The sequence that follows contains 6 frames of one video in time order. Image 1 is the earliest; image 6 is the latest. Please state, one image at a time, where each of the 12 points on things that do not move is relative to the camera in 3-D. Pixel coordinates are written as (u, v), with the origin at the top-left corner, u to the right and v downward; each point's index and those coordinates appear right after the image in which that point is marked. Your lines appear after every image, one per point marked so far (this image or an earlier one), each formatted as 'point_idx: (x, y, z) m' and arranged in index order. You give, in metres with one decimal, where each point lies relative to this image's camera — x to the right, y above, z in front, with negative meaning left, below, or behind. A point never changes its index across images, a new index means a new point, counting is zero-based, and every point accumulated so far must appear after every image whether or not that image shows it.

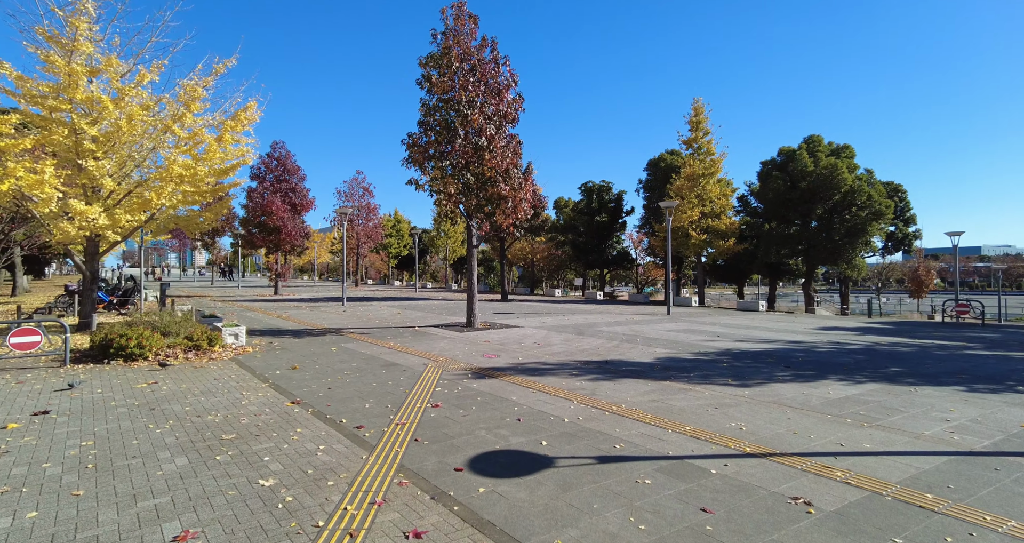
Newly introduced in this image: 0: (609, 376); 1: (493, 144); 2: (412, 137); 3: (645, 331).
0: (+1.5, -1.7, +8.4) m
1: (-0.5, +3.5, +14.7) m
2: (-2.8, +3.7, +15.0) m
3: (+3.5, -1.6, +14.2) m
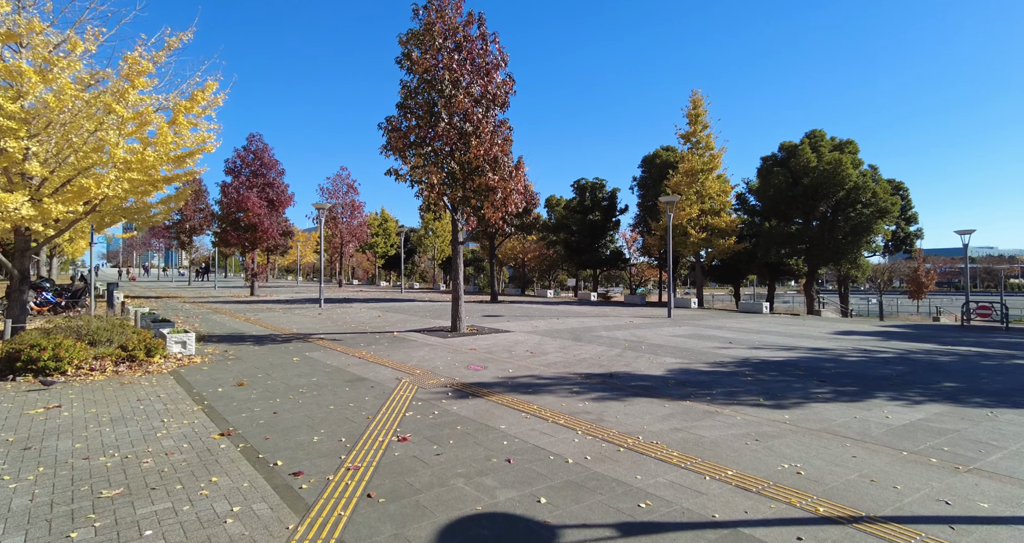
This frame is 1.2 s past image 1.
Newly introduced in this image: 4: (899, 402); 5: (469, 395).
0: (+1.4, -1.6, +7.1) m
1: (-0.8, +3.5, +13.3) m
2: (-3.1, +3.8, +13.6) m
3: (+3.2, -1.6, +12.8) m
4: (+4.6, -1.6, +6.5) m
5: (-0.6, -1.6, +7.1) m
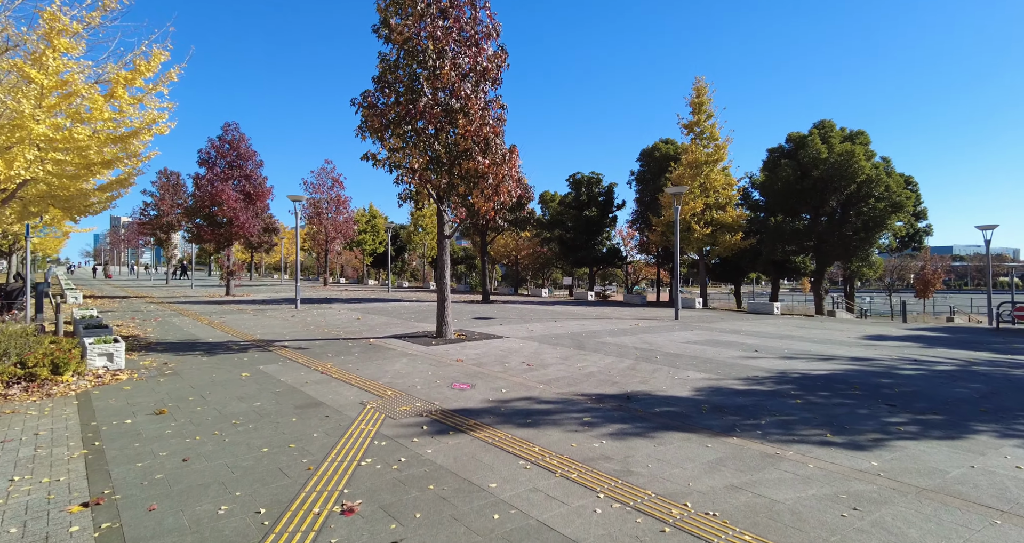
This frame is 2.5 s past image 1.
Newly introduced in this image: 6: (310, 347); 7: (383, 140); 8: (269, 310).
0: (+1.3, -1.6, +5.5) m
1: (-0.9, +3.6, +11.7) m
2: (-3.2, +3.8, +11.9) m
3: (+3.1, -1.5, +11.2) m
4: (+4.6, -1.5, +4.9) m
5: (-0.6, -1.6, +5.5) m
6: (-4.0, -1.5, +10.8) m
7: (-2.9, +2.9, +12.0) m
8: (-8.4, -1.3, +18.8) m
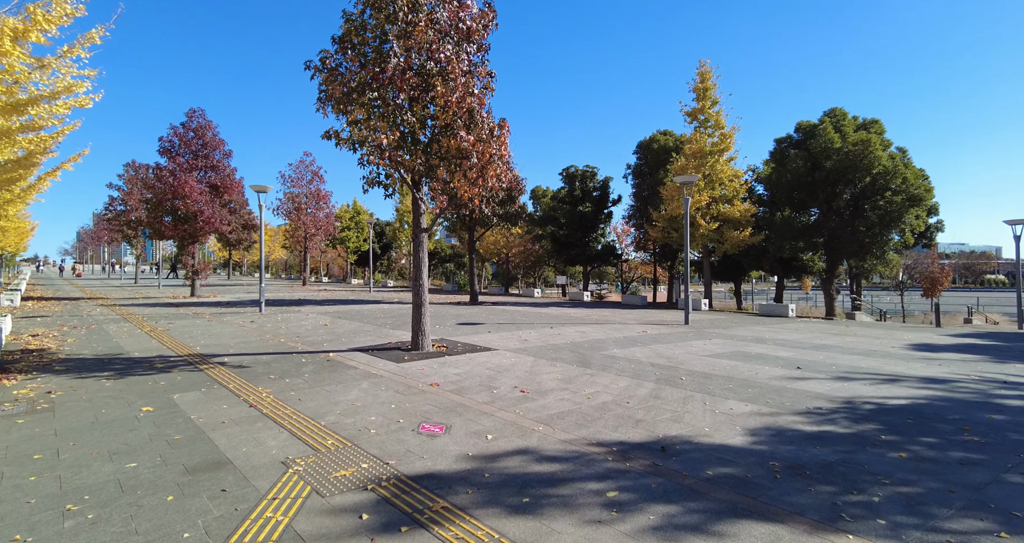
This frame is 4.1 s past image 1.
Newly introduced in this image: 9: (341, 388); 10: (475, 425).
0: (+1.2, -1.6, +3.5) m
1: (-1.1, +3.6, +9.7) m
2: (-3.4, +3.8, +9.8) m
3: (+2.9, -1.5, +9.3) m
4: (+4.5, -1.5, +3.0) m
5: (-0.7, -1.6, +3.5) m
6: (-4.2, -1.5, +8.8) m
7: (-3.0, +2.9, +9.9) m
8: (-8.7, -1.3, +16.7) m
9: (-2.3, -1.6, +7.4) m
10: (-0.4, -1.6, +5.7) m
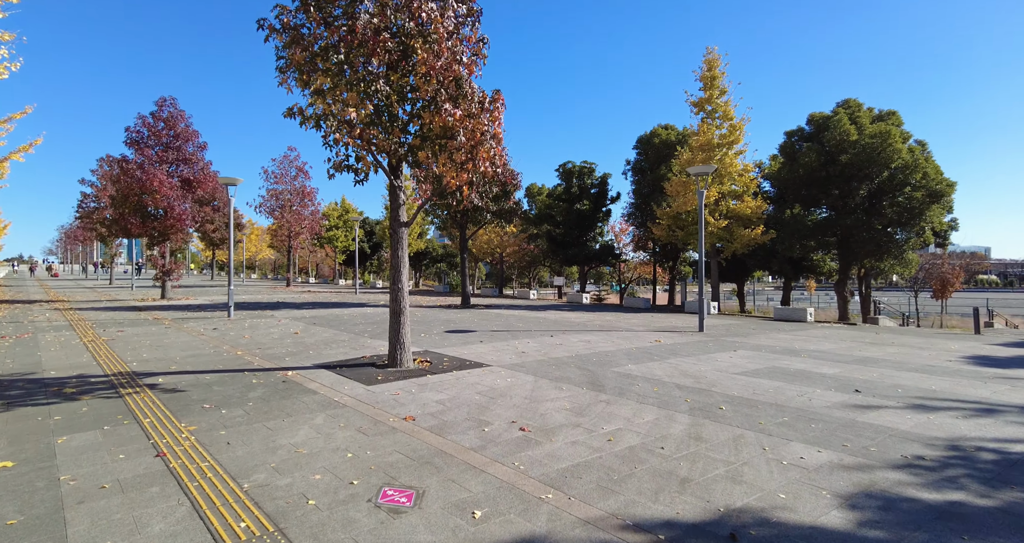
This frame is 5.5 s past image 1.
0: (+1.2, -1.6, +1.9) m
1: (-1.2, +3.5, +8.0) m
2: (-3.5, +3.8, +8.2) m
3: (+2.8, -1.5, +7.7) m
4: (+4.5, -1.6, +1.5) m
5: (-0.7, -1.6, +1.9) m
6: (-4.3, -1.5, +7.1) m
7: (-3.1, +2.9, +8.3) m
8: (-8.8, -1.4, +15.0) m
9: (-2.4, -1.6, +5.8) m
10: (-0.4, -1.6, +4.1) m
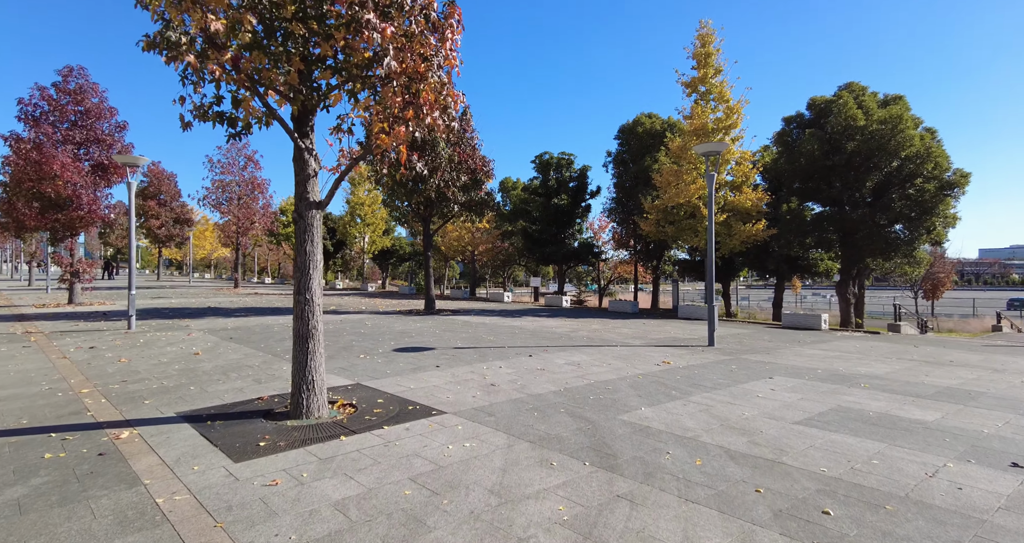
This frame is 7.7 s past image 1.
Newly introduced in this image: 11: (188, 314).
0: (+1.1, -1.7, -0.8) m
1: (-1.6, +3.5, +5.2) m
2: (-3.8, +3.7, +5.2) m
3: (+2.5, -1.6, +5.1) m
4: (+4.4, -1.6, -1.1) m
5: (-0.8, -1.7, -0.9) m
6: (-4.6, -1.6, +4.1) m
7: (-3.5, +2.8, +5.3) m
8: (-9.5, -1.4, +11.7) m
9: (-2.6, -1.6, +2.9) m
10: (-0.6, -1.7, +1.3) m
11: (-9.9, -1.3, +16.8) m
